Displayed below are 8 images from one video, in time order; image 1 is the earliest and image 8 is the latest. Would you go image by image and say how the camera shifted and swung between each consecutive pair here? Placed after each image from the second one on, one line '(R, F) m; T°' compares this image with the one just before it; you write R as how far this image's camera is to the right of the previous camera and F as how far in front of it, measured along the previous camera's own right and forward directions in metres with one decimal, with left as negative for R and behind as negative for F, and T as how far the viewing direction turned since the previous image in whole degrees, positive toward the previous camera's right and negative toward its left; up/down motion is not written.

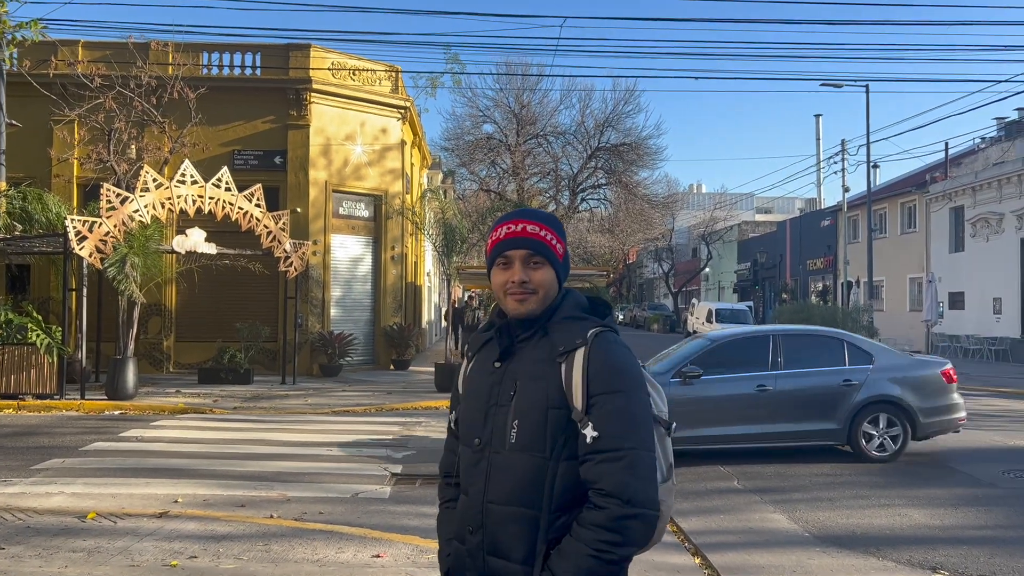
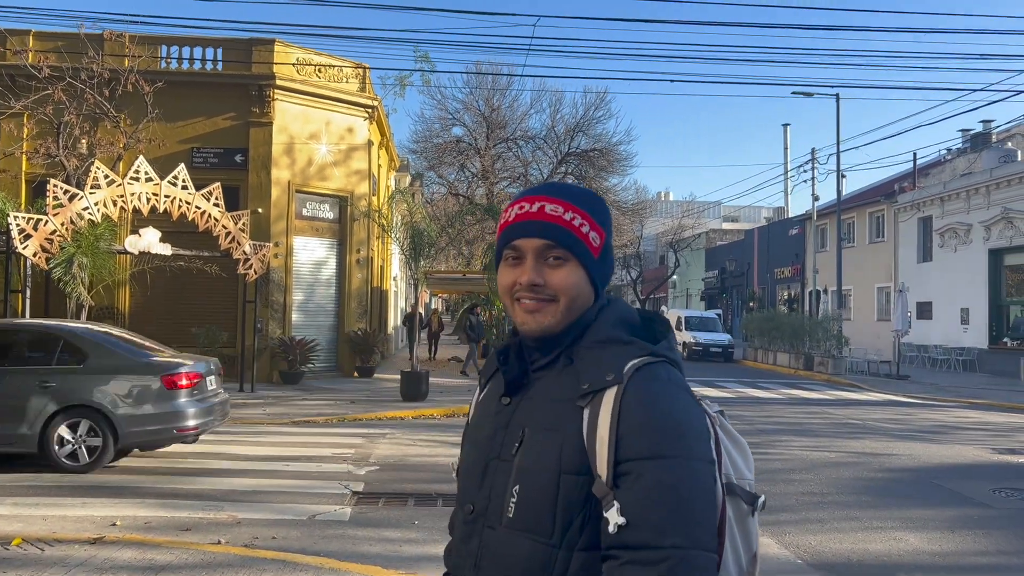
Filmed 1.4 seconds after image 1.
(0.0, +0.5) m; +2°
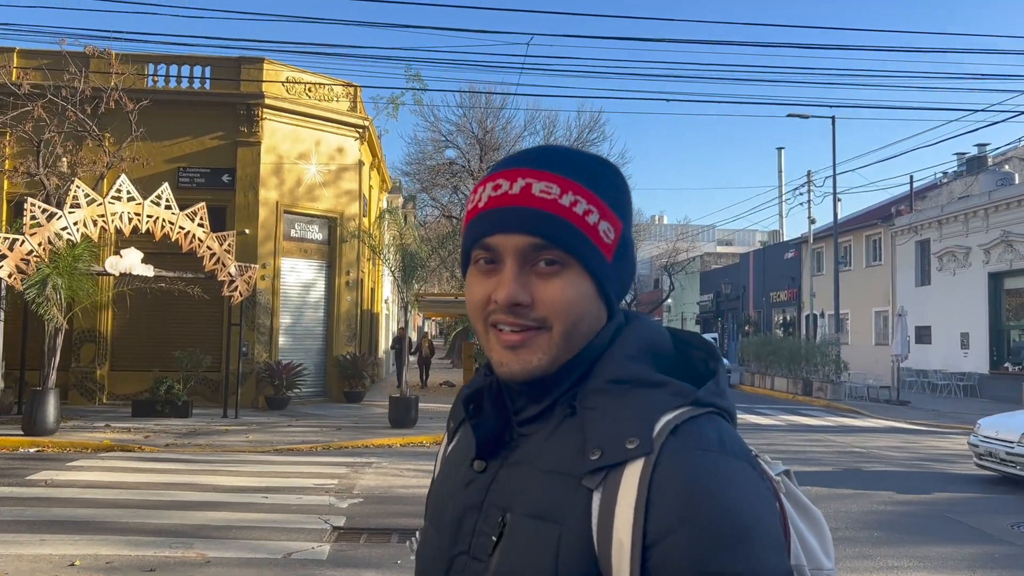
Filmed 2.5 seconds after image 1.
(0.0, +0.4) m; 0°
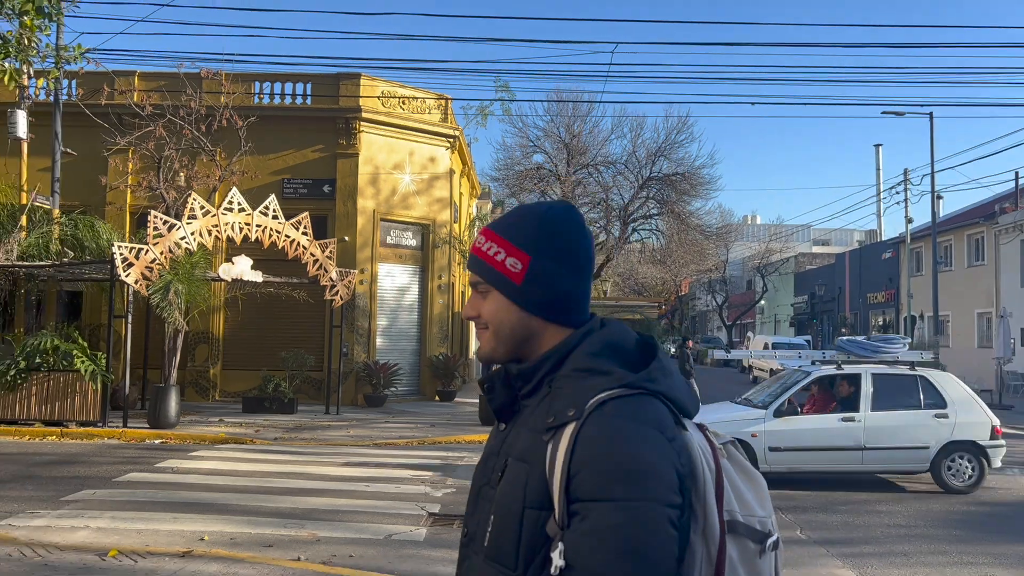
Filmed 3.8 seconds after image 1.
(+0.1, -0.5) m; -6°
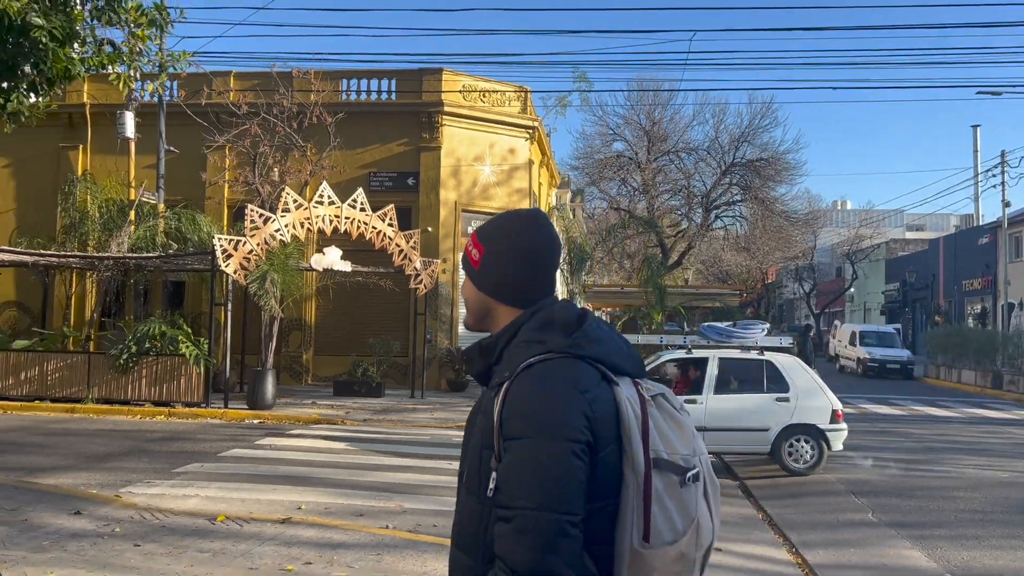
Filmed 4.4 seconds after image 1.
(+0.1, -0.4) m; -6°
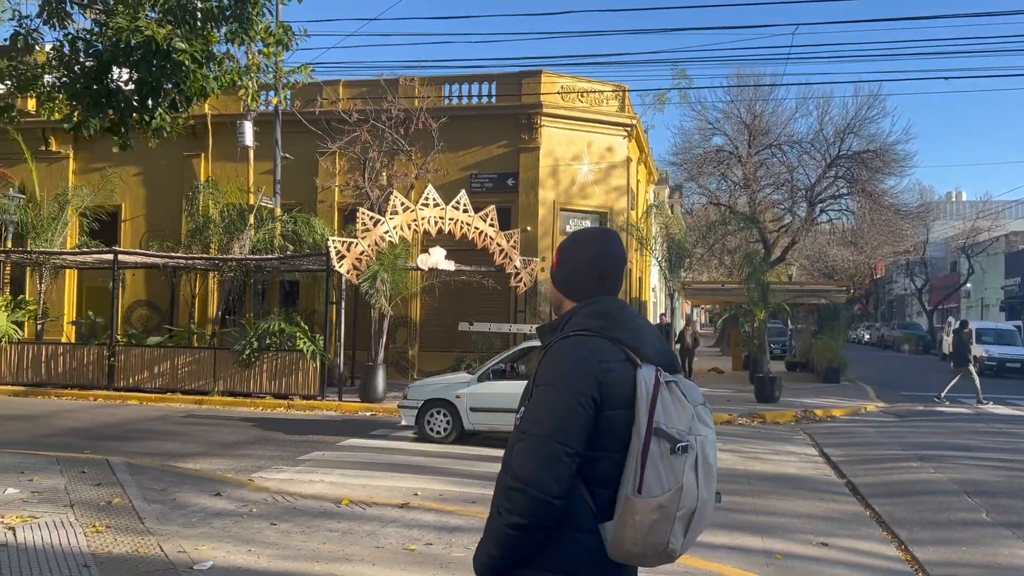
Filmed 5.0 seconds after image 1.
(-0.1, -0.3) m; -6°
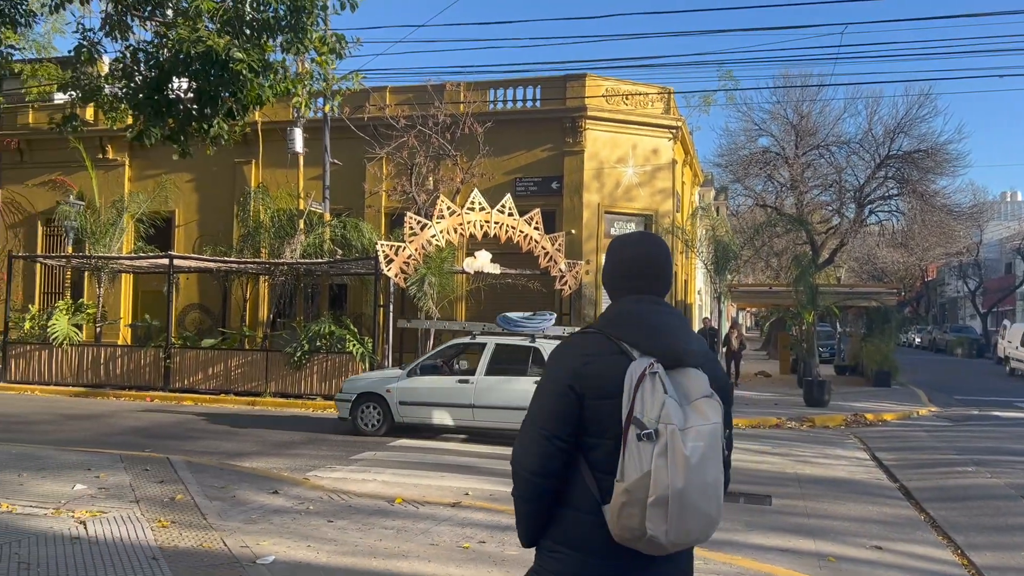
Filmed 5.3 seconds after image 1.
(-0.1, -0.1) m; -3°
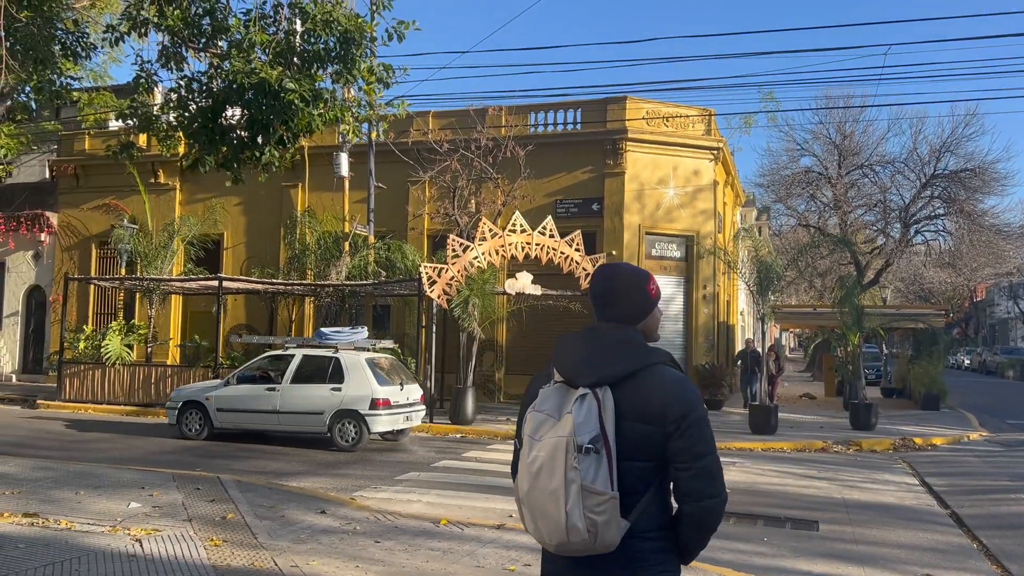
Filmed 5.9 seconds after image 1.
(0.0, -0.1) m; -3°
